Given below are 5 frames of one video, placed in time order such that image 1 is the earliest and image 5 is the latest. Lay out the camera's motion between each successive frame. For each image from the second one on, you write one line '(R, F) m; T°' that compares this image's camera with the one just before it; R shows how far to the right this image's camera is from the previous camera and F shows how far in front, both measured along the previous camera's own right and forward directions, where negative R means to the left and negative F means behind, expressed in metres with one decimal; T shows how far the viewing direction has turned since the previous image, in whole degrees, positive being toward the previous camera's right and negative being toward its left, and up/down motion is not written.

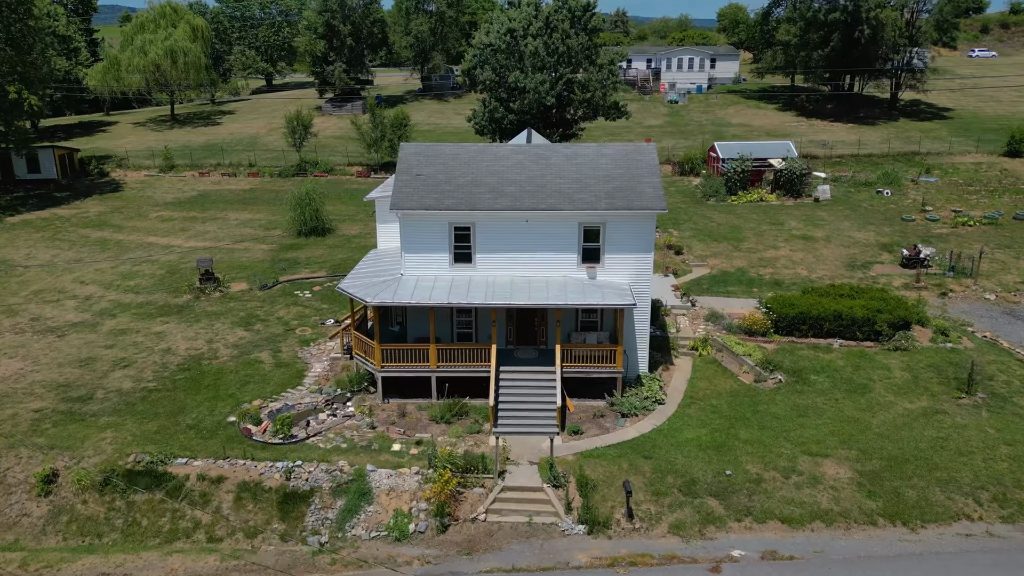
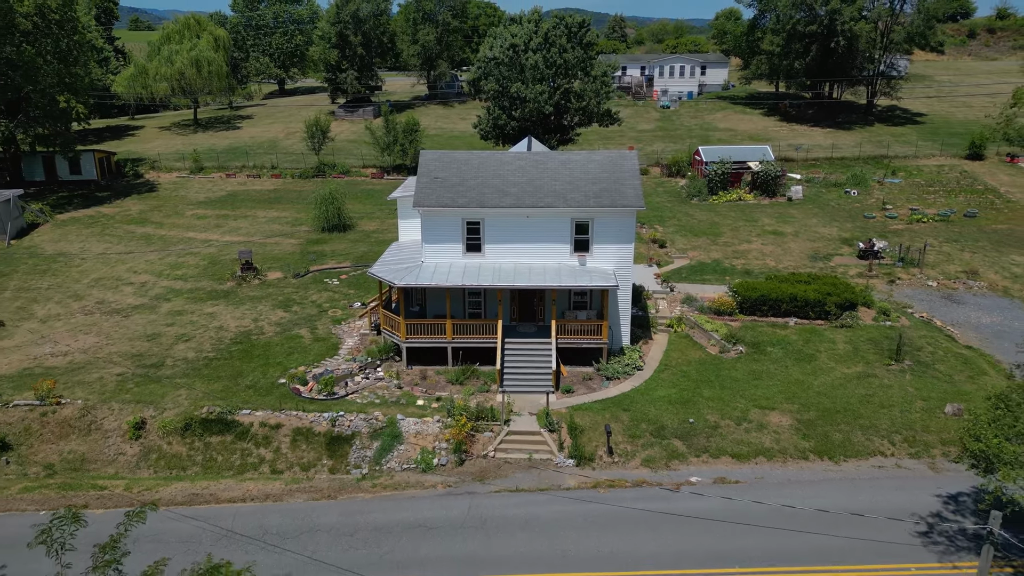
(-0.1, -3.0) m; 0°
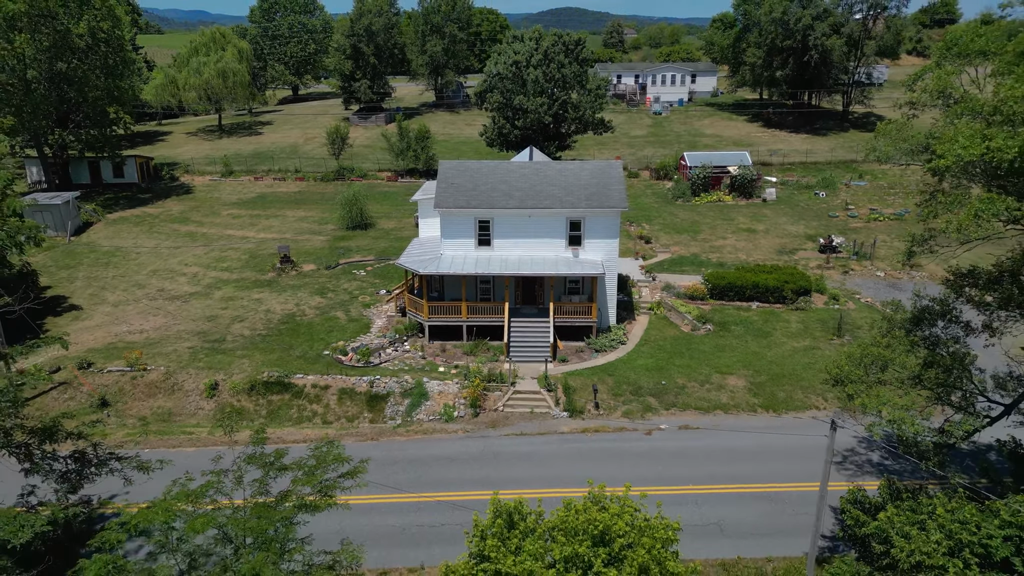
(-0.1, -3.6) m; 0°
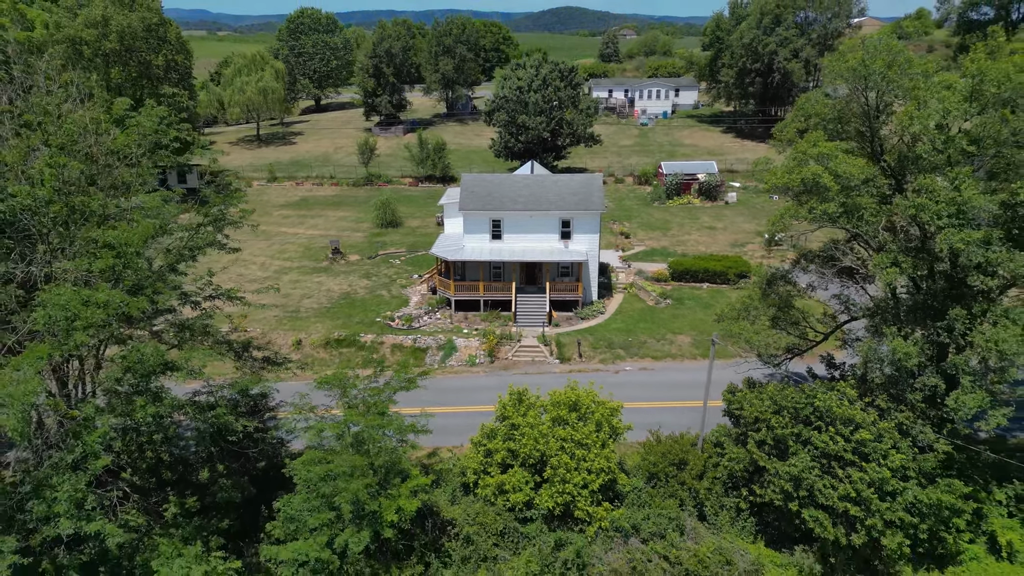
(-0.2, -7.0) m; 0°
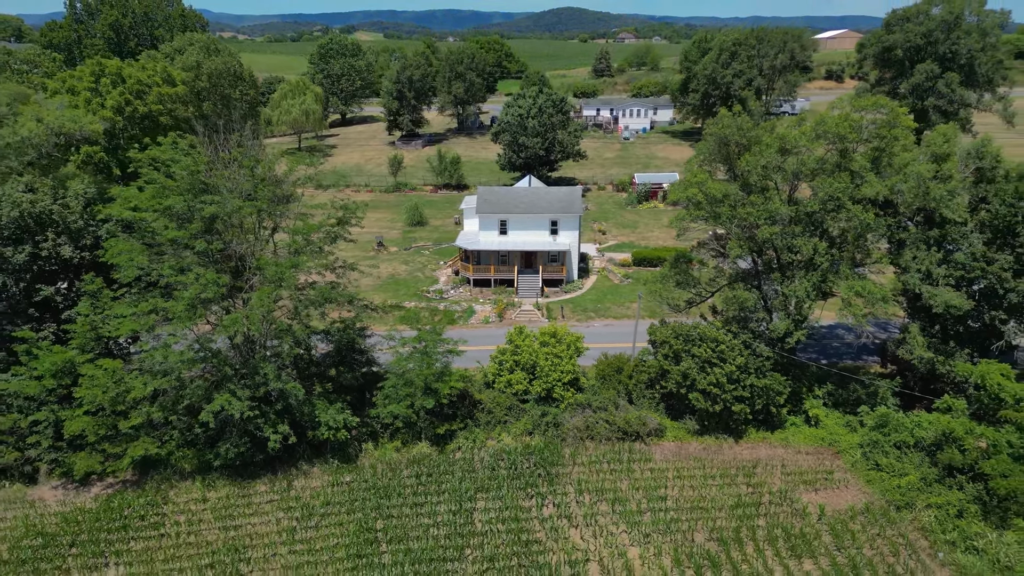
(-0.1, -10.9) m; 0°
